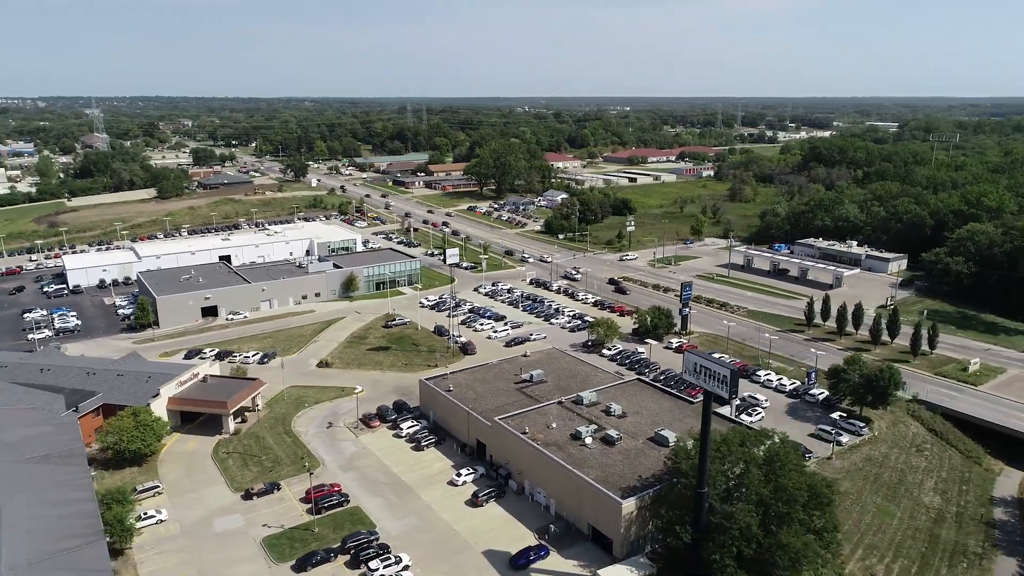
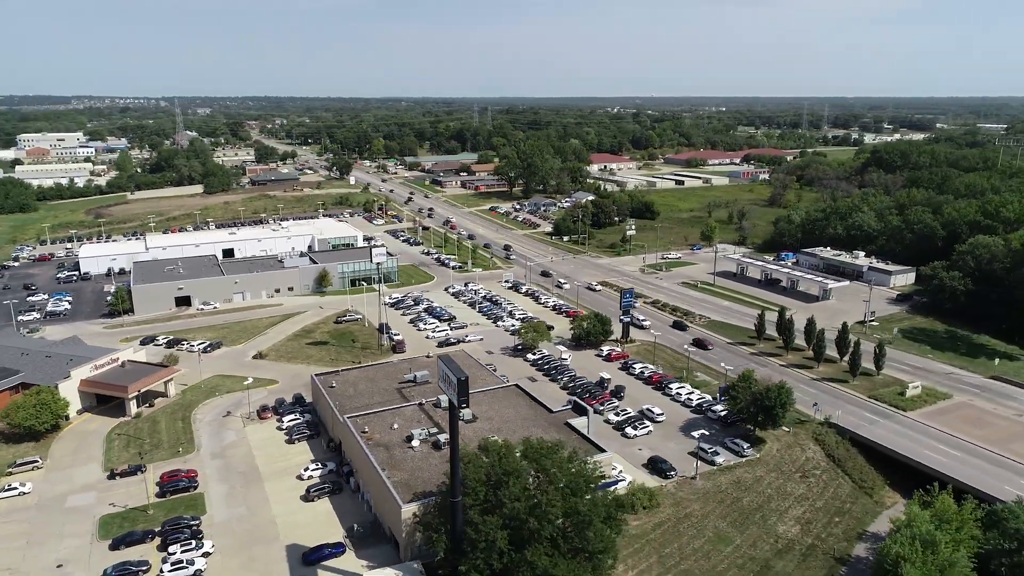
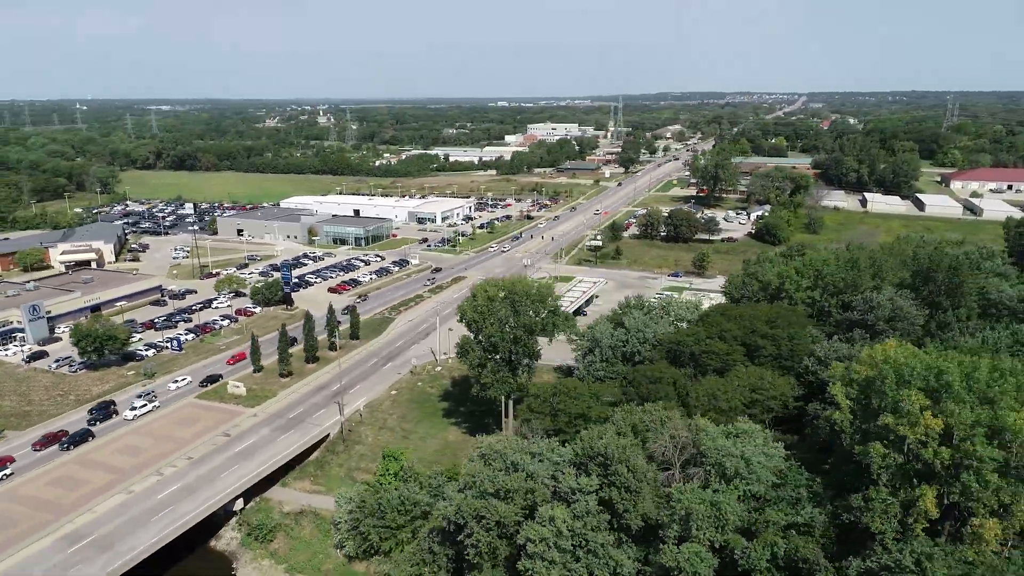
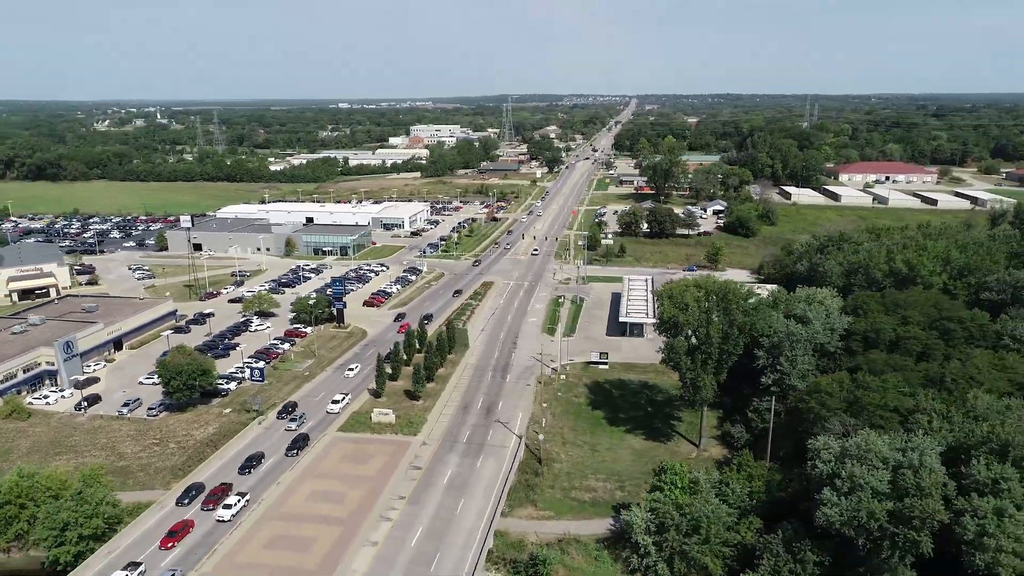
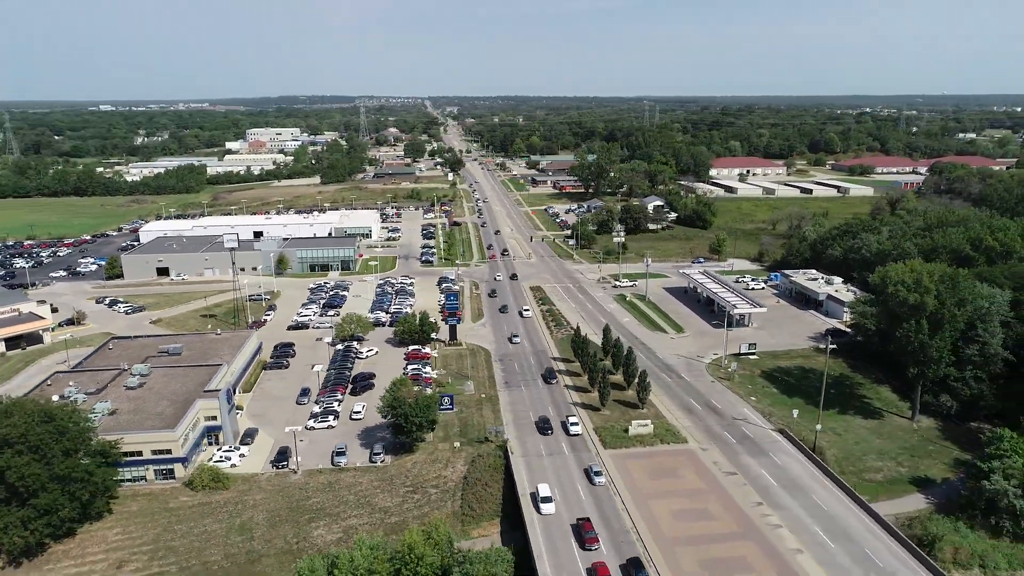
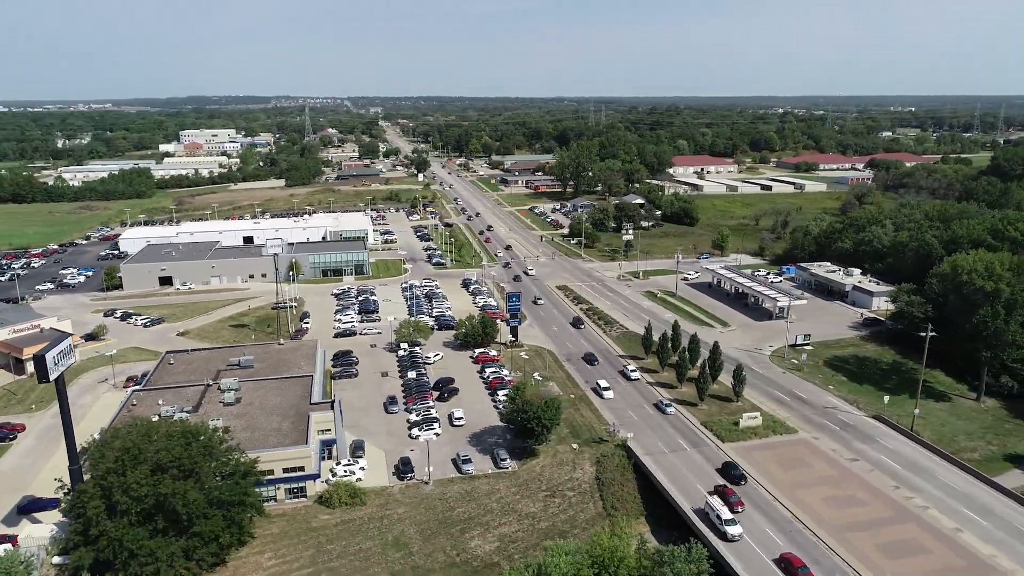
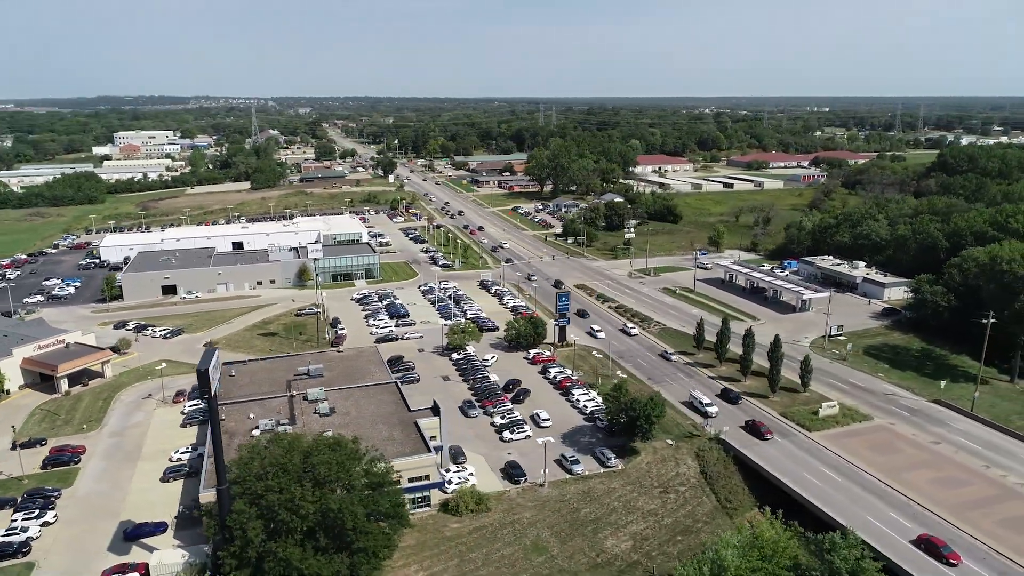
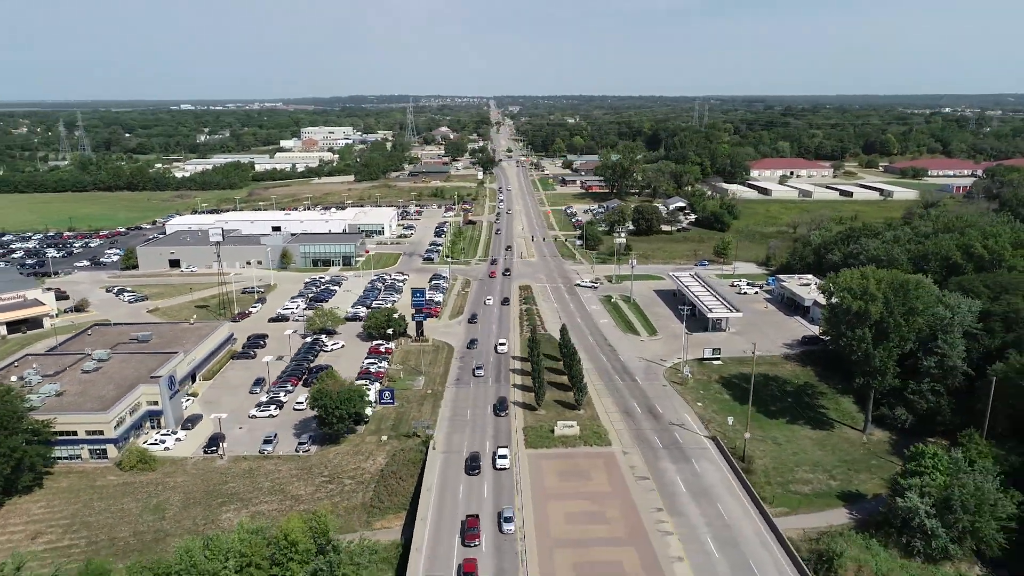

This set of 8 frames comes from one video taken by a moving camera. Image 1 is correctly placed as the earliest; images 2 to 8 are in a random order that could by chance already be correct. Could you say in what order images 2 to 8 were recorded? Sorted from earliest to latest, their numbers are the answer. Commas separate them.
2, 7, 6, 5, 8, 4, 3
